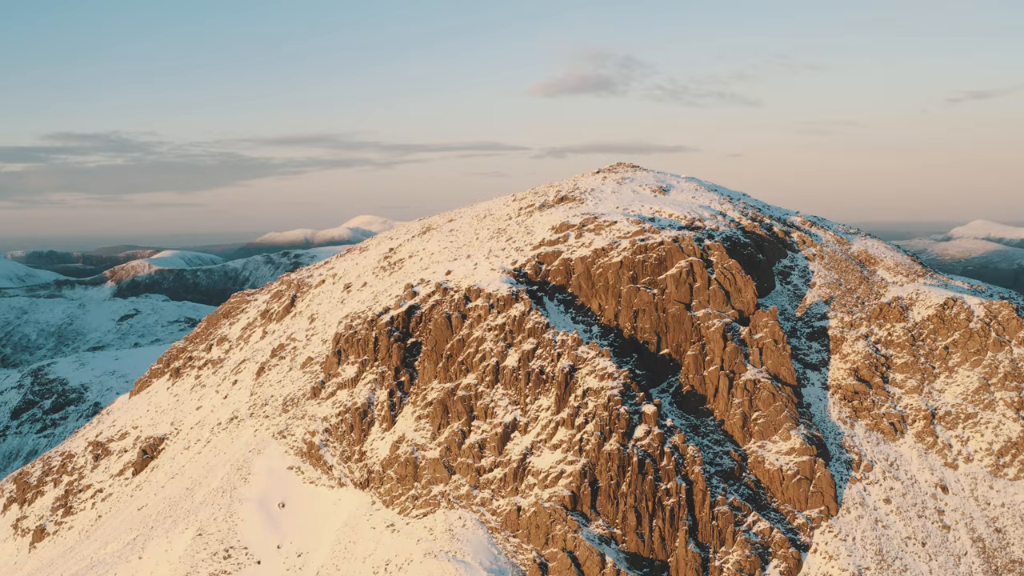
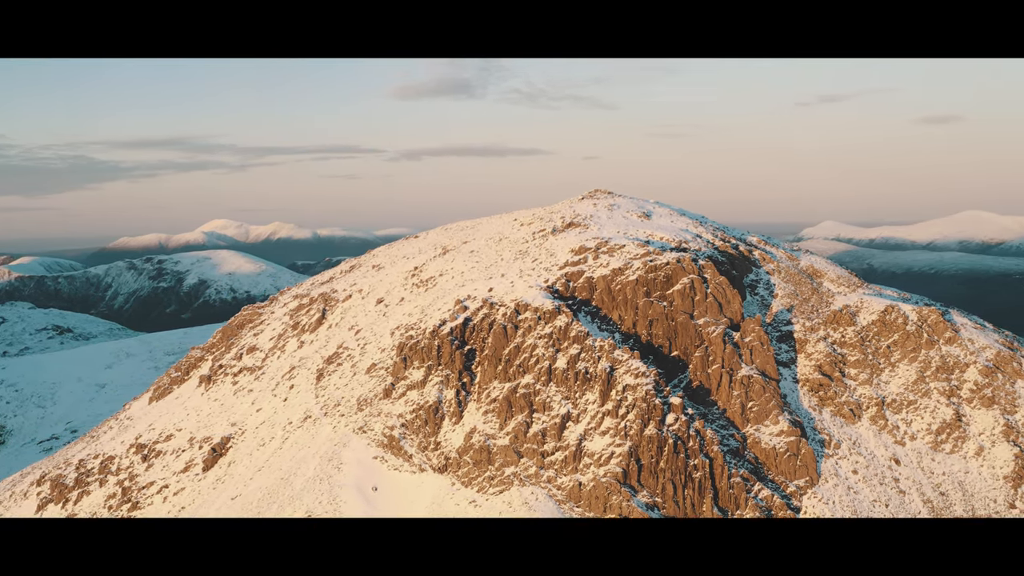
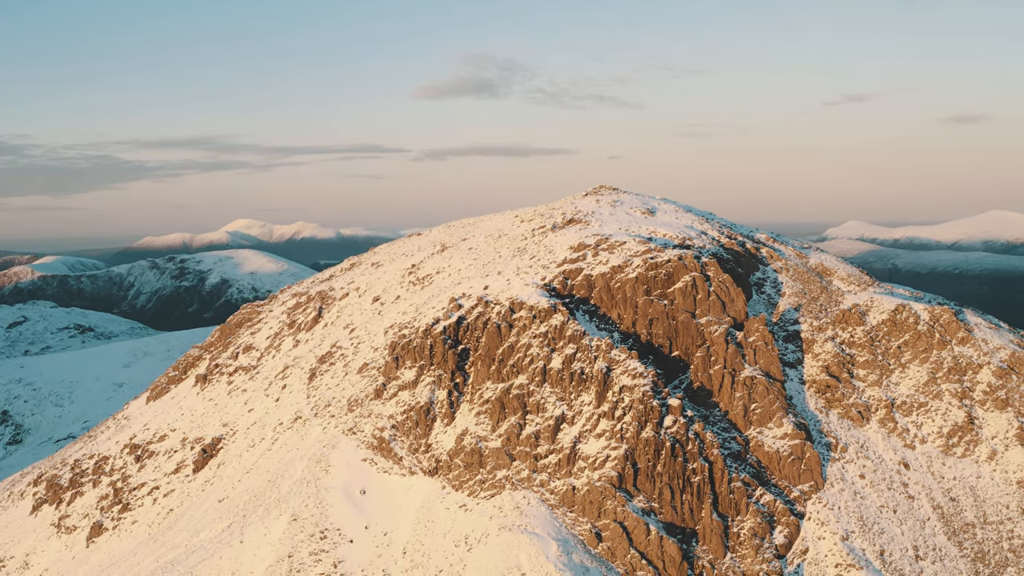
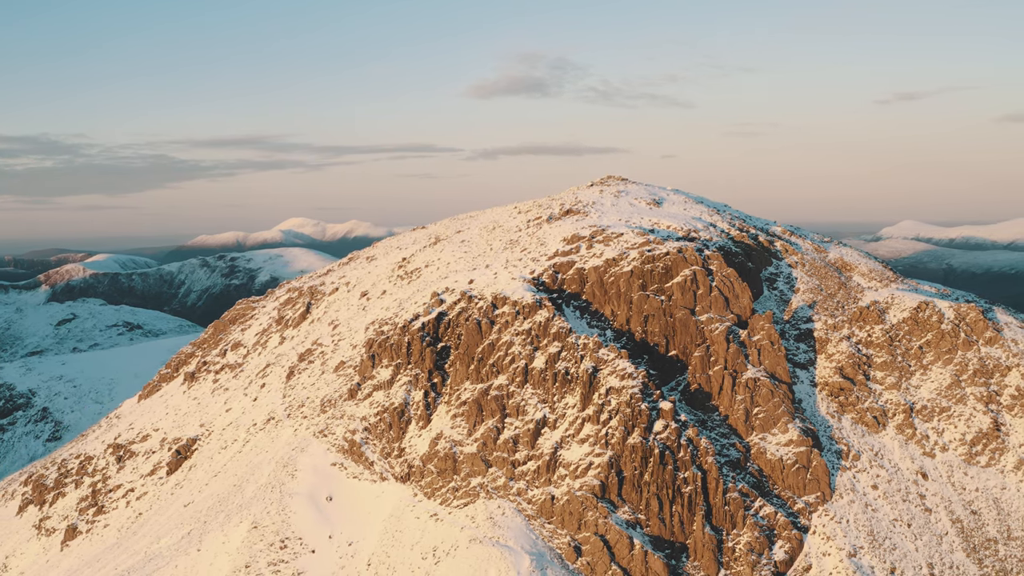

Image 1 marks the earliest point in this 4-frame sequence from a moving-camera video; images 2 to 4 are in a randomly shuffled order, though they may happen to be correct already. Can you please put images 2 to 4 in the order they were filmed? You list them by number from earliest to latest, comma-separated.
4, 3, 2
